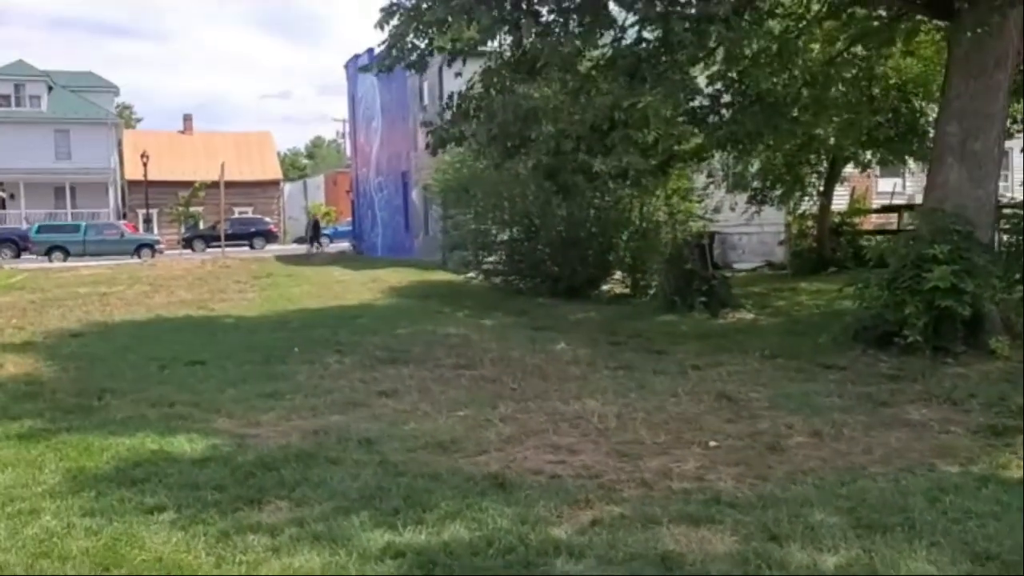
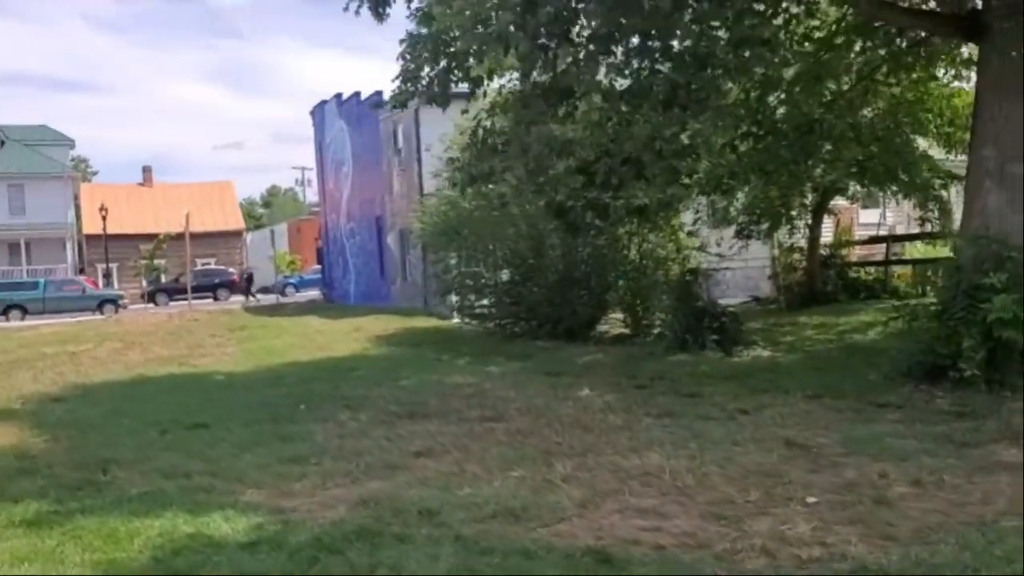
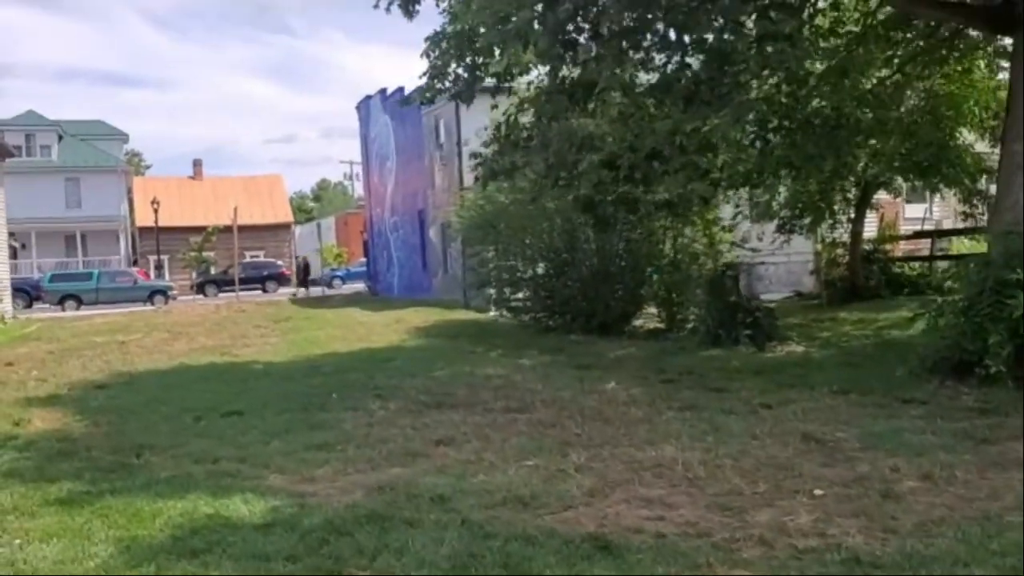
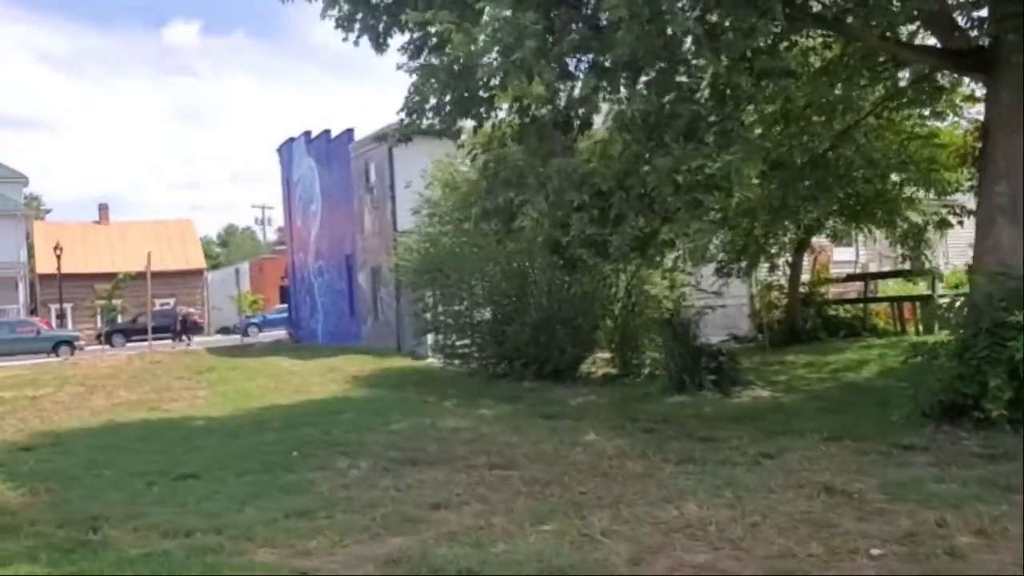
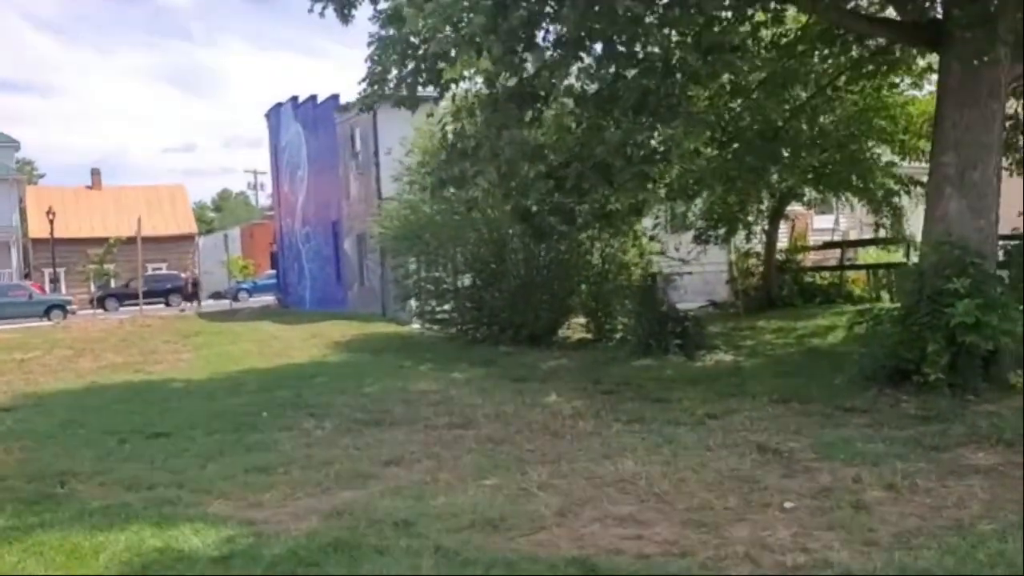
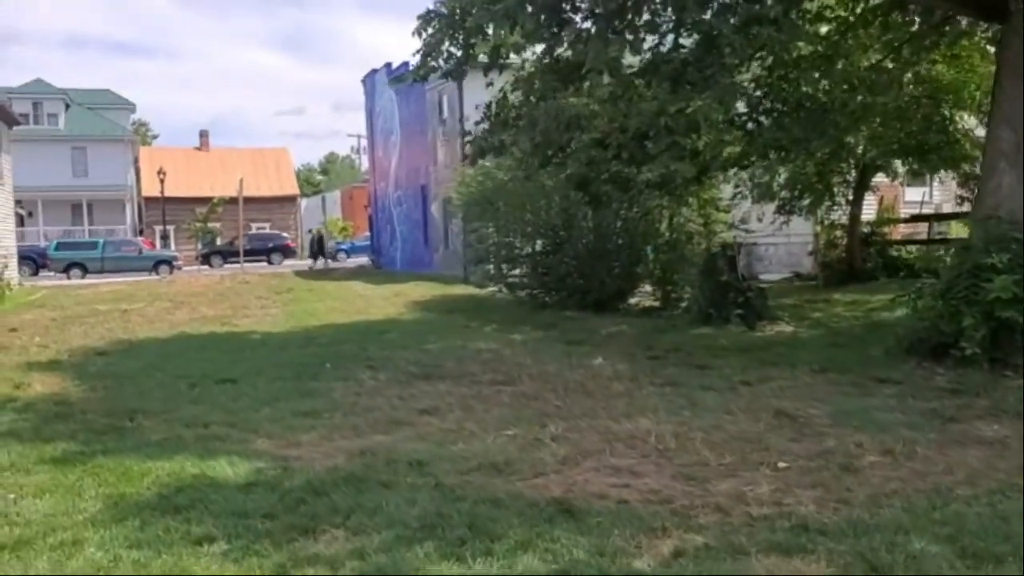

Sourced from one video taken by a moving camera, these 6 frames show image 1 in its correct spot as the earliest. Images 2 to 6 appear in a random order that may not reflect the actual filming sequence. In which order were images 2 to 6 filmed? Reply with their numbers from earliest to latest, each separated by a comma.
6, 3, 2, 5, 4
